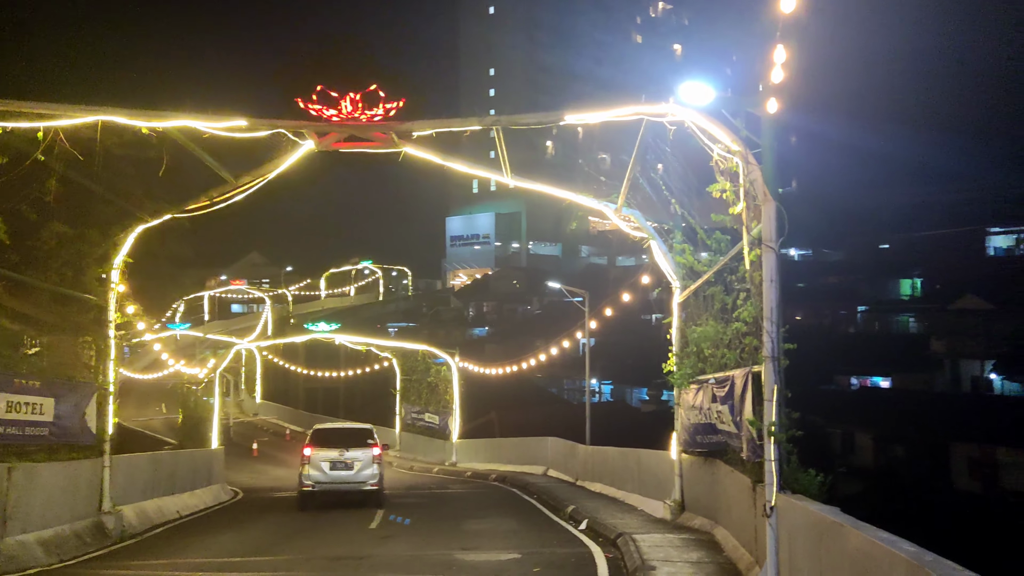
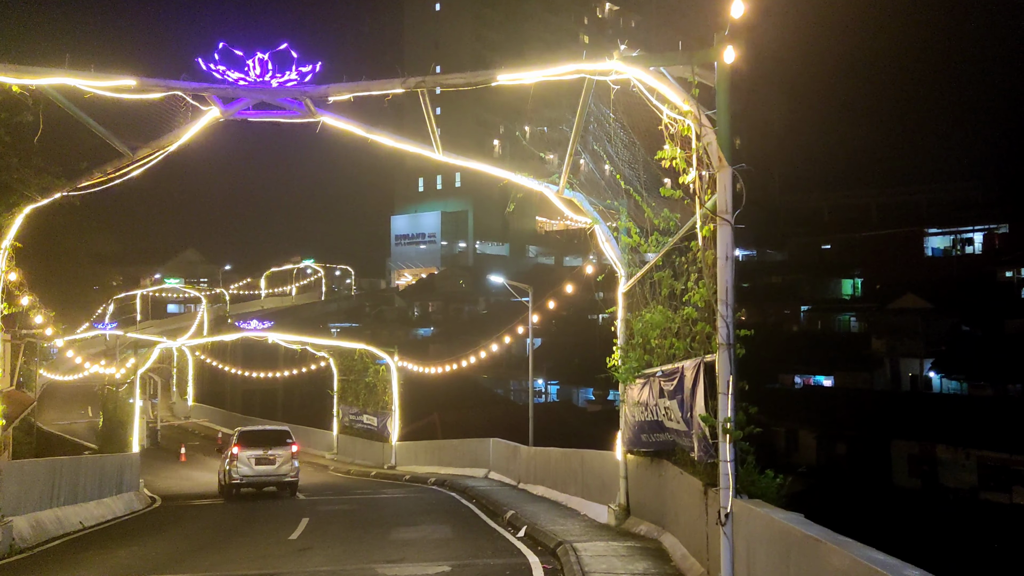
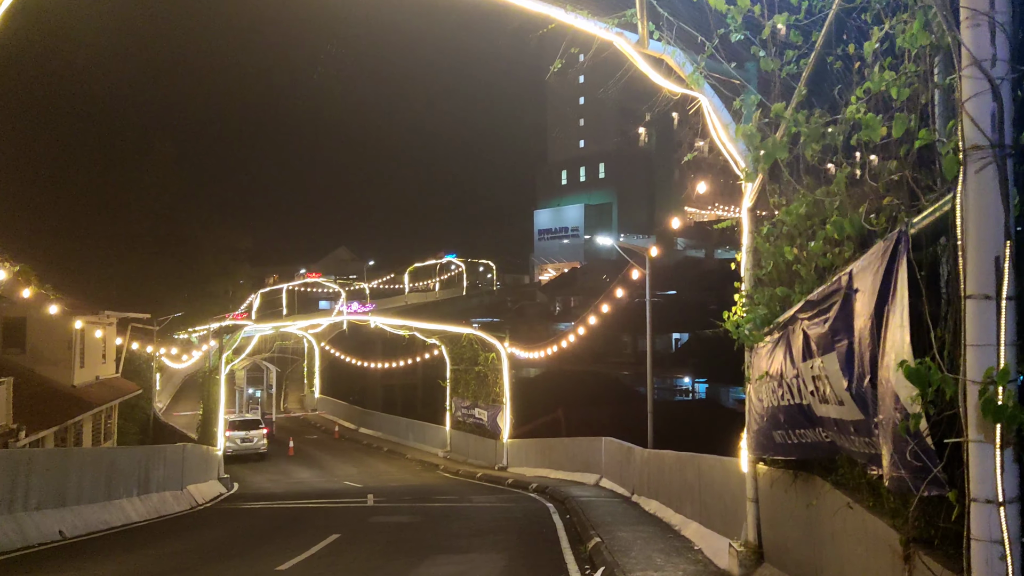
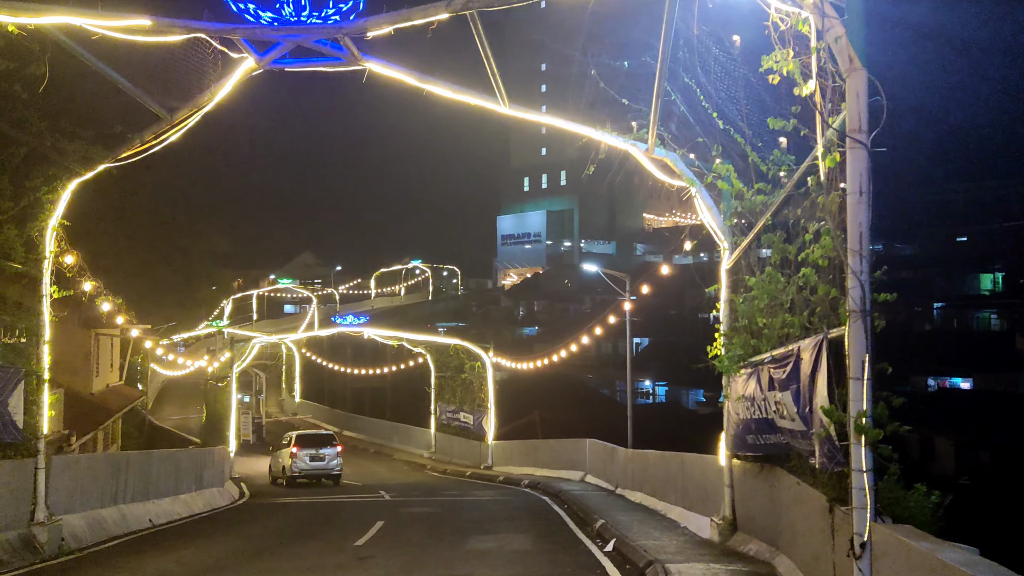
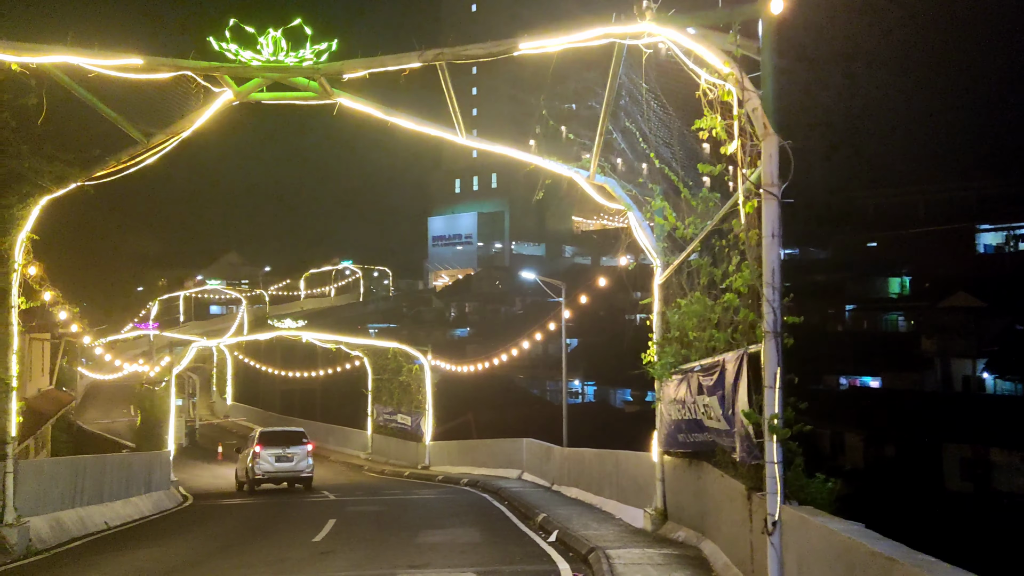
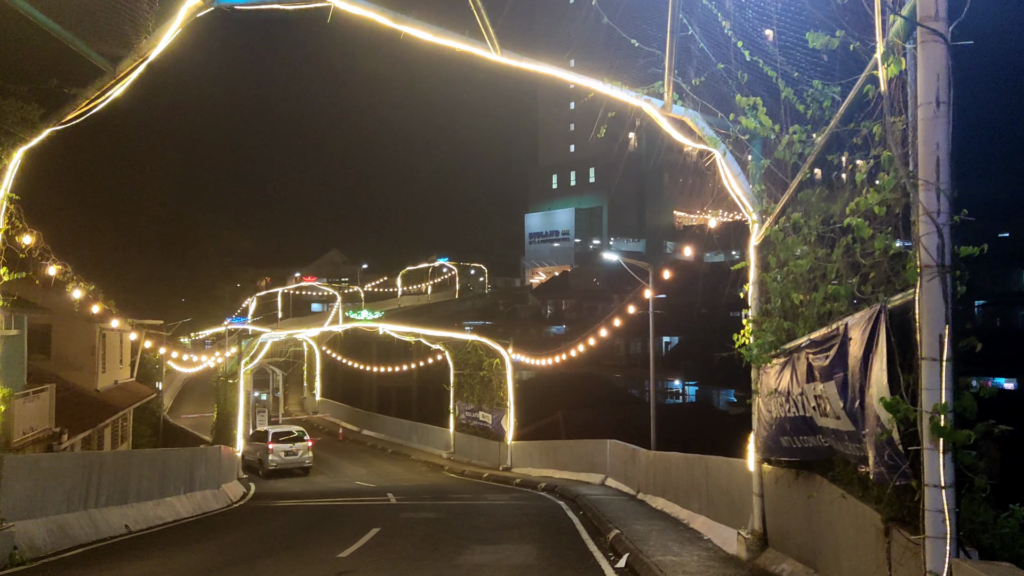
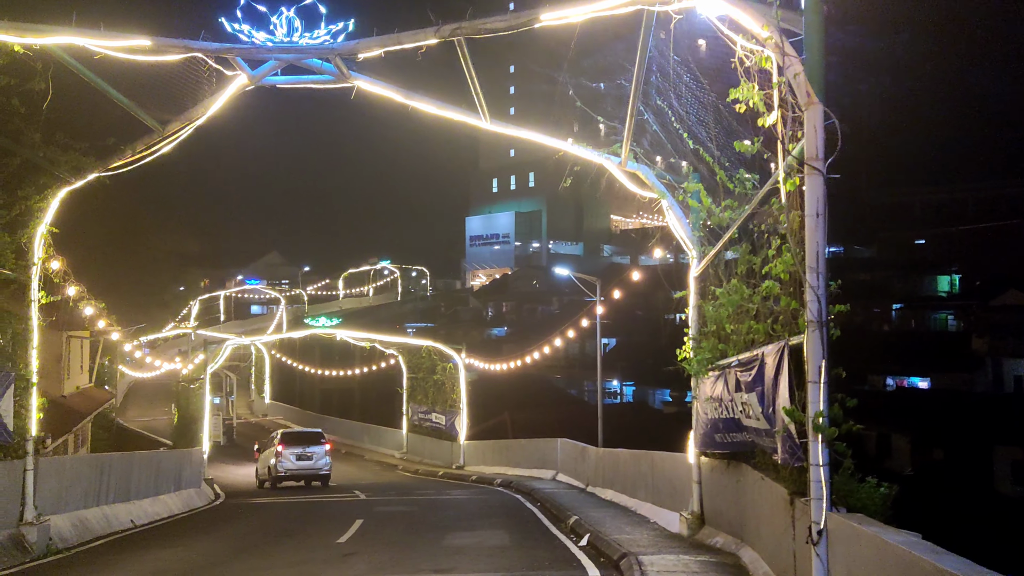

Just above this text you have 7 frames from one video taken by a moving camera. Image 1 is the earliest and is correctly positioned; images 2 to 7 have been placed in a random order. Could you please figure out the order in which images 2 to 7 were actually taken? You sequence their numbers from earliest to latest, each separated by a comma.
2, 5, 7, 4, 6, 3
